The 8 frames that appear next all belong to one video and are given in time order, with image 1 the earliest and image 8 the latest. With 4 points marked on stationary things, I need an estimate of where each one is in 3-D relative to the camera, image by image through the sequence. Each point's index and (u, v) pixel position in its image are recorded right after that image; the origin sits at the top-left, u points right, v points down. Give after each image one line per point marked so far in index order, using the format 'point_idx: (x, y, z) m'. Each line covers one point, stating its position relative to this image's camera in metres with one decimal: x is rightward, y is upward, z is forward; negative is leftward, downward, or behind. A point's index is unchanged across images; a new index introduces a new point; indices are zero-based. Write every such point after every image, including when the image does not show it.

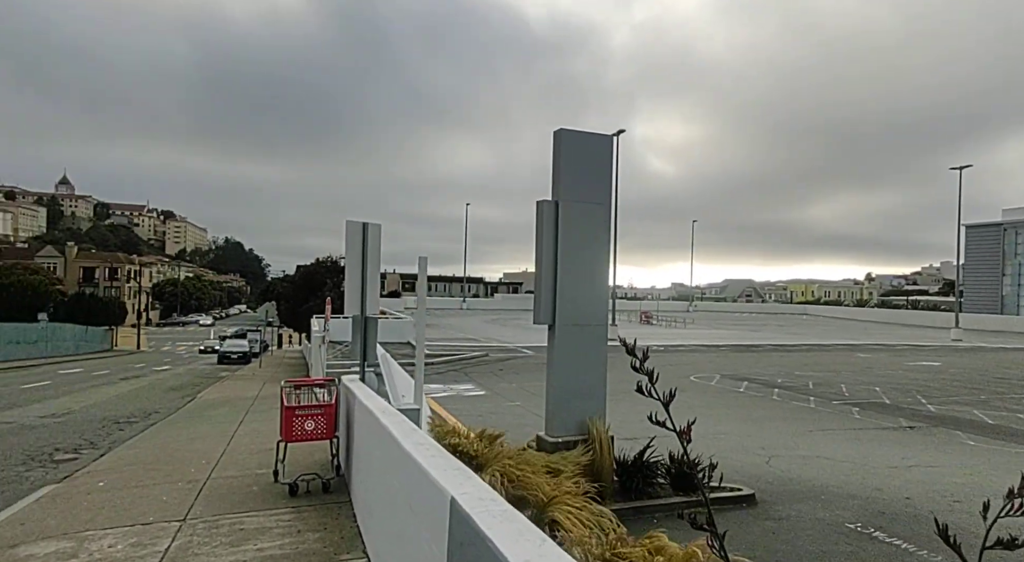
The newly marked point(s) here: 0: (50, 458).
0: (-7.4, -2.9, +10.0) m
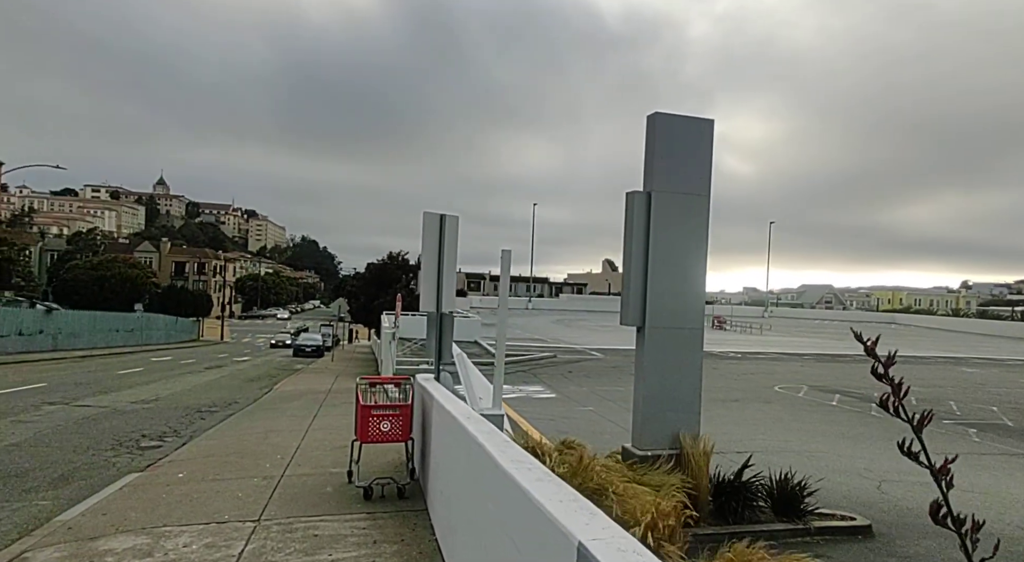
0: (-6.2, -2.7, +10.3) m
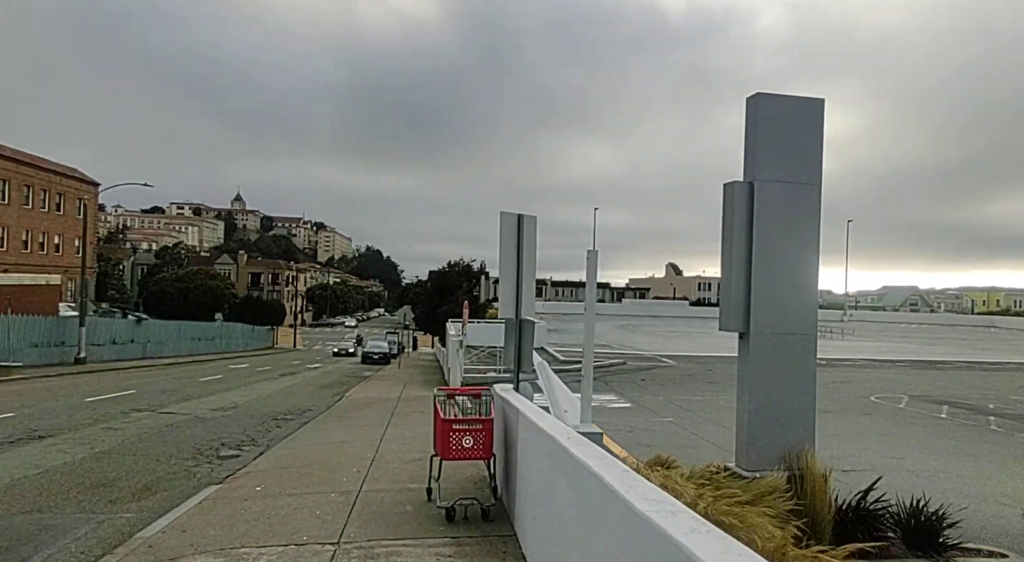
0: (-4.9, -2.9, +10.3) m
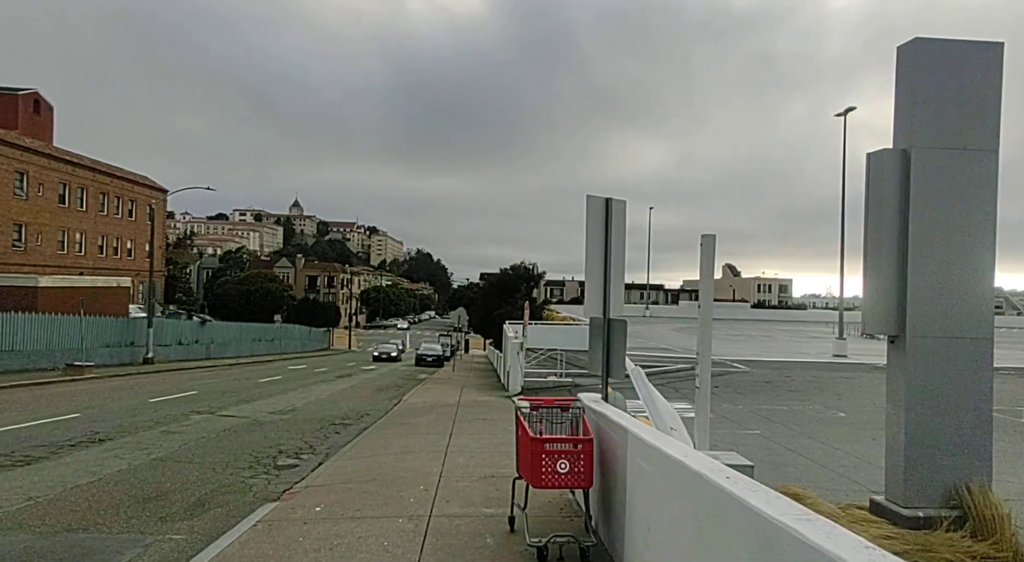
0: (-3.7, -2.8, +9.8) m
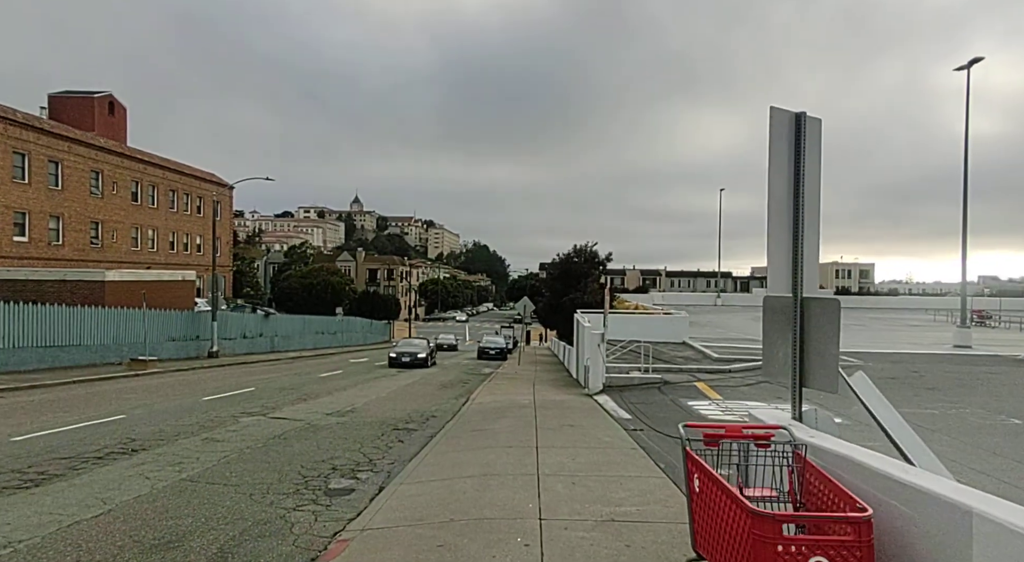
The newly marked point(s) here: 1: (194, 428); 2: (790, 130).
0: (-2.4, -2.6, +7.9) m
1: (-6.1, -2.8, +12.0) m
2: (+2.0, +1.1, +4.5) m
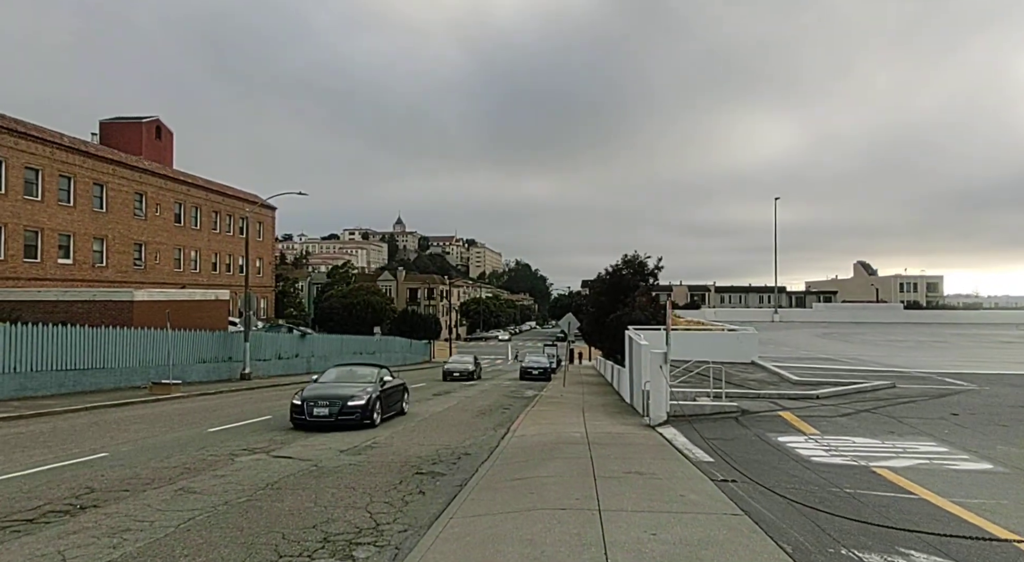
0: (-1.9, -2.6, +5.5) m
1: (-5.3, -3.0, +9.9) m
2: (+2.2, +1.2, +2.0) m
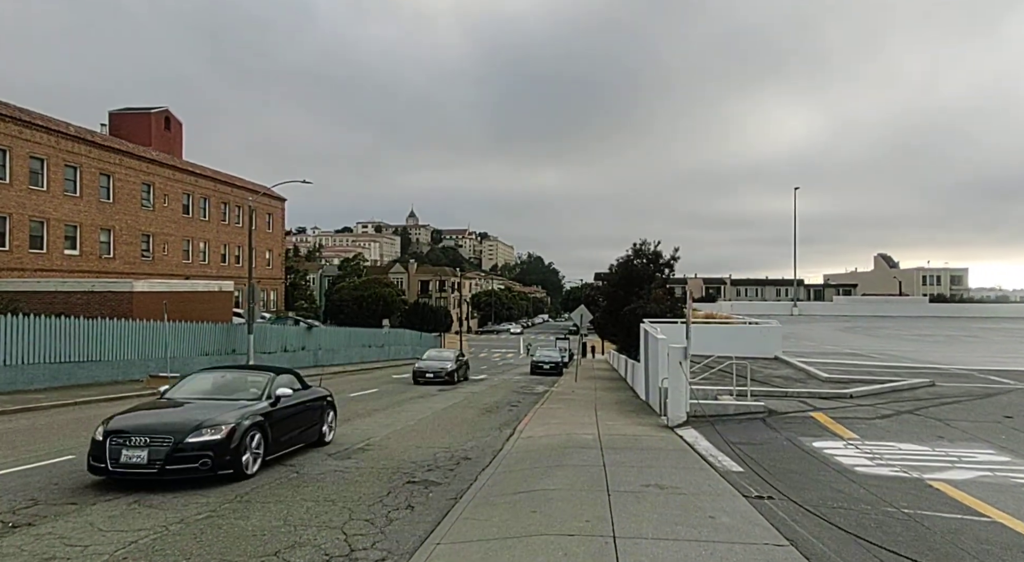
0: (-1.9, -2.4, +4.4) m
1: (-5.3, -2.8, +8.8) m
2: (+2.1, +1.3, +0.8) m
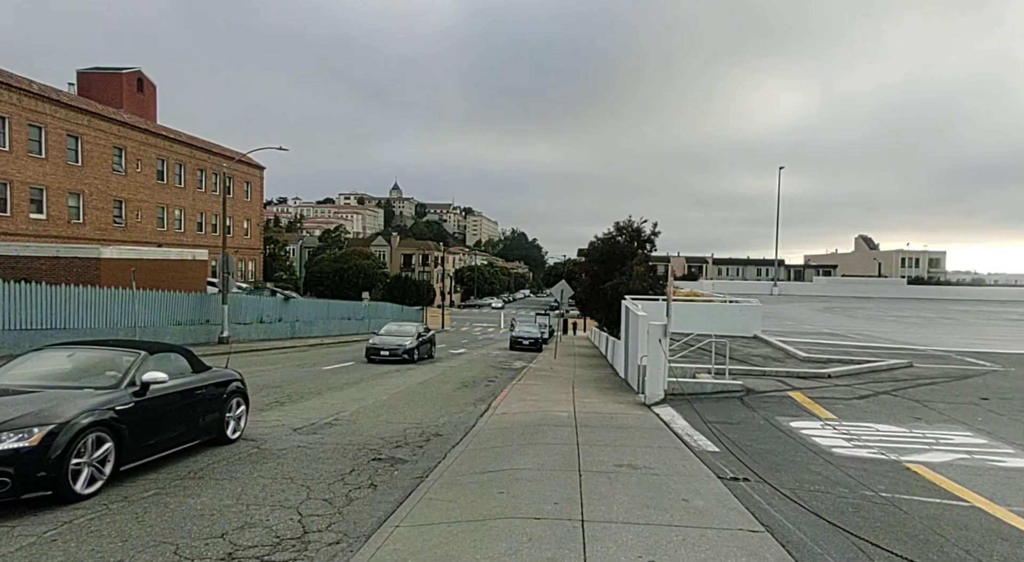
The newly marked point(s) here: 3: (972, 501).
0: (-2.2, -2.2, +4.1) m
1: (-5.7, -2.3, +8.4) m
2: (+2.0, +1.3, +0.4) m
3: (+5.3, -2.5, +7.2) m
